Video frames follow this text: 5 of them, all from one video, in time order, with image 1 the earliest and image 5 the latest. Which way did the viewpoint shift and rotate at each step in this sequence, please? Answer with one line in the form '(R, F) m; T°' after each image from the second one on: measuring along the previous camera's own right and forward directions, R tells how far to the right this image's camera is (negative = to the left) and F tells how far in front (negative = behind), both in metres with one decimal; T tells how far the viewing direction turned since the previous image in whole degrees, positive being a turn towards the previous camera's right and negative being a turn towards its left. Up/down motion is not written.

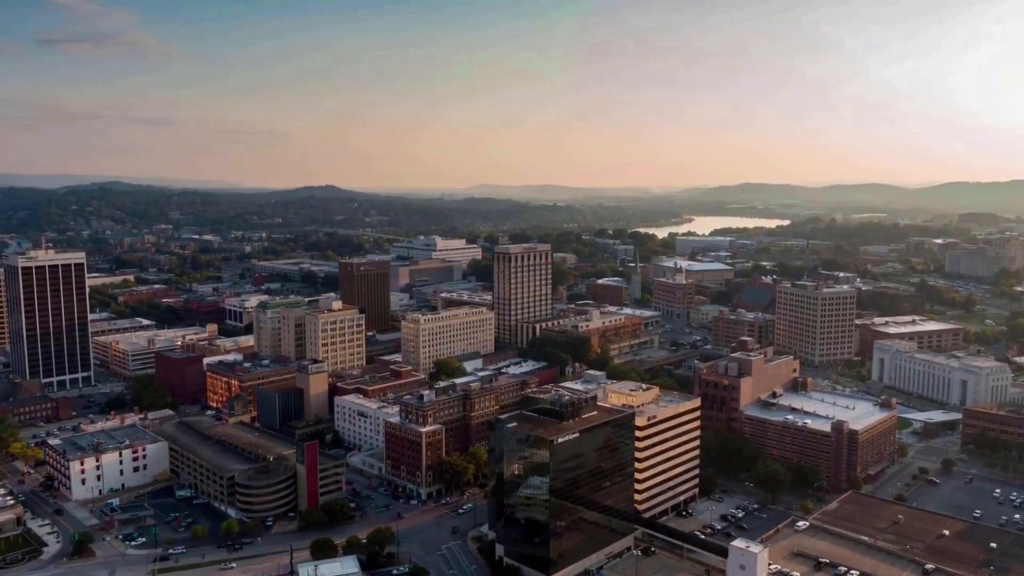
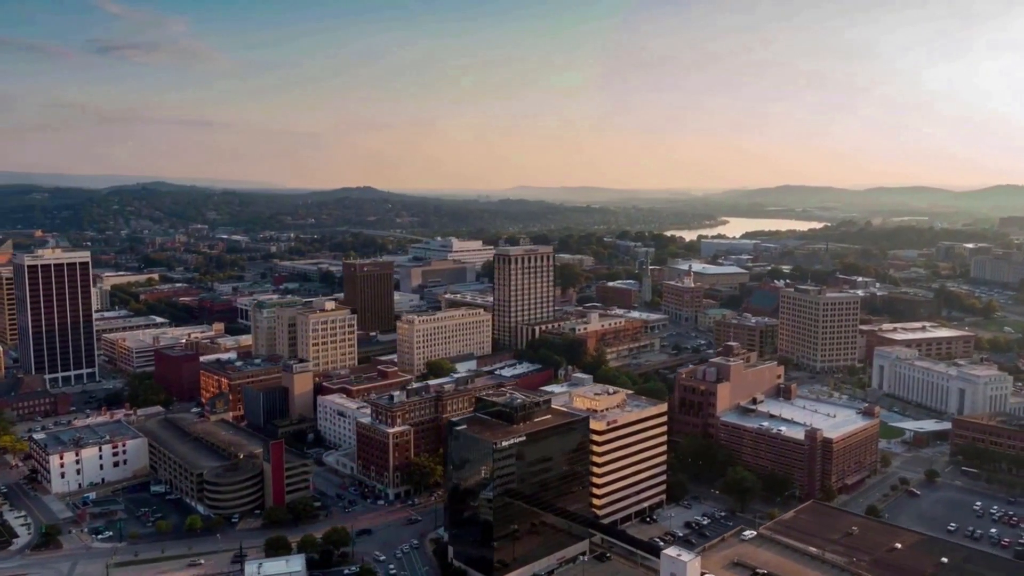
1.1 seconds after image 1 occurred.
(+3.1, +0.1) m; -3°
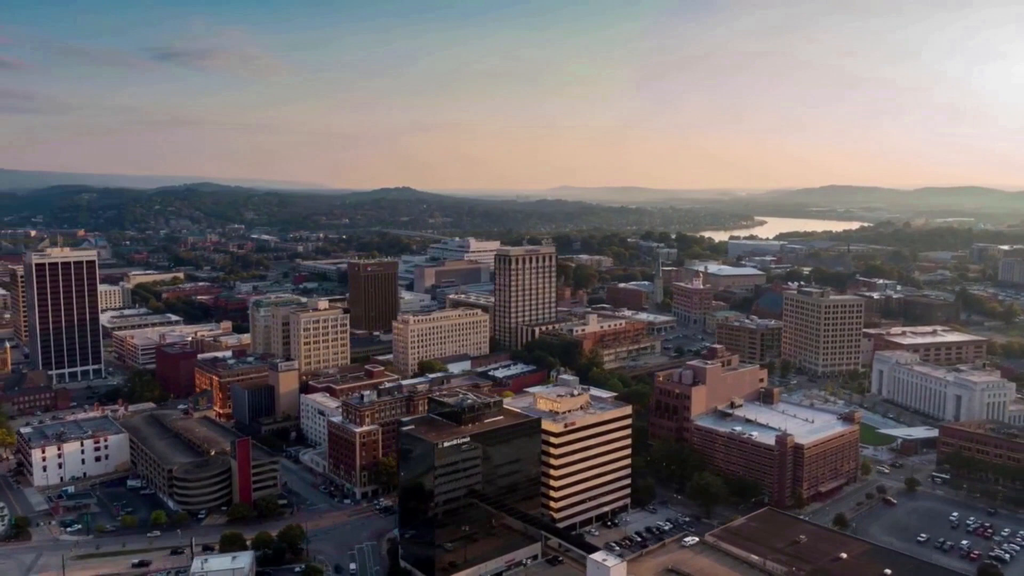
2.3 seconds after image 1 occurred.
(+3.3, +0.2) m; -3°
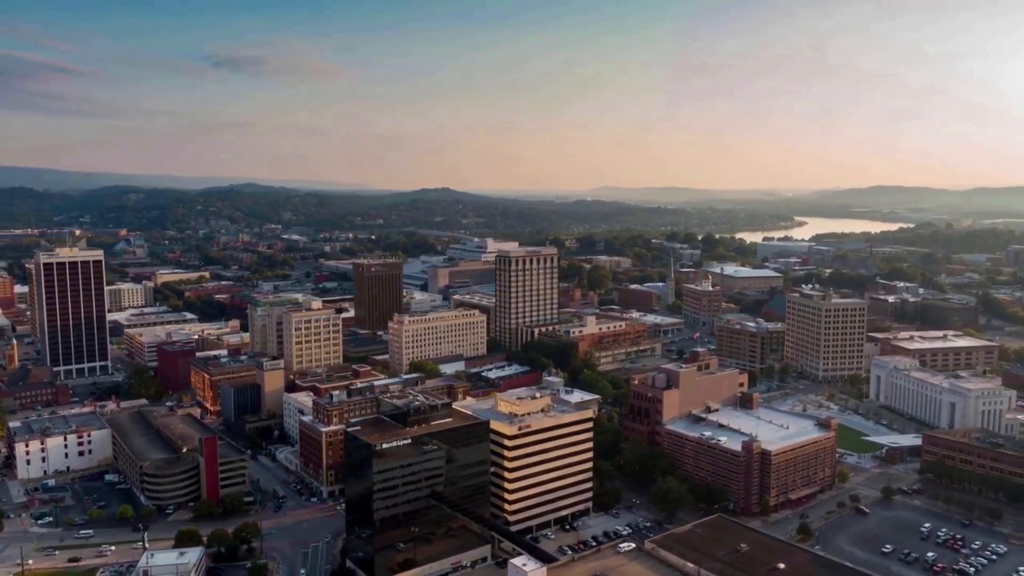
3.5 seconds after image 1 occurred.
(+3.4, +0.2) m; -3°
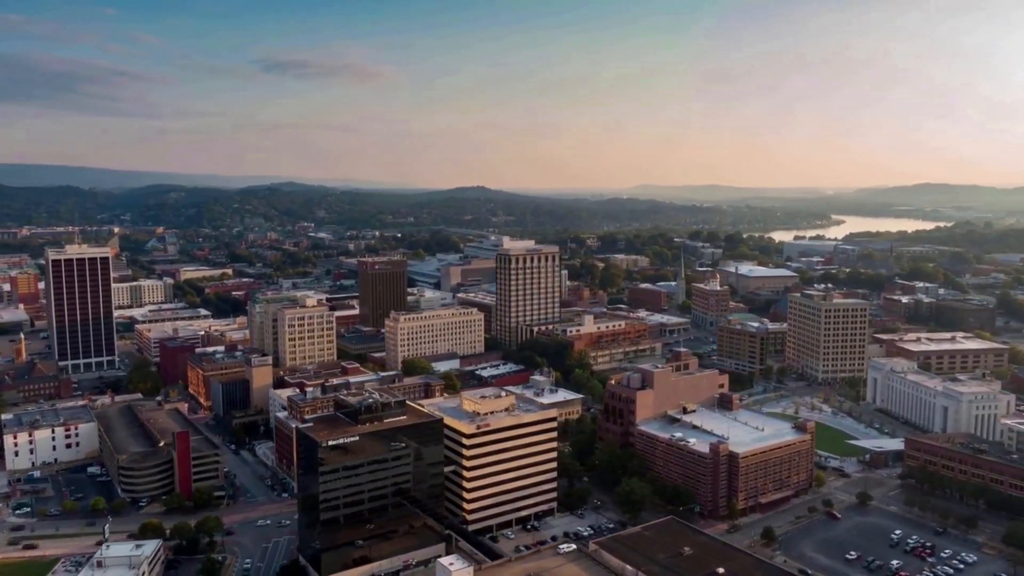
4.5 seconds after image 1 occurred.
(+3.1, +0.2) m; -3°
